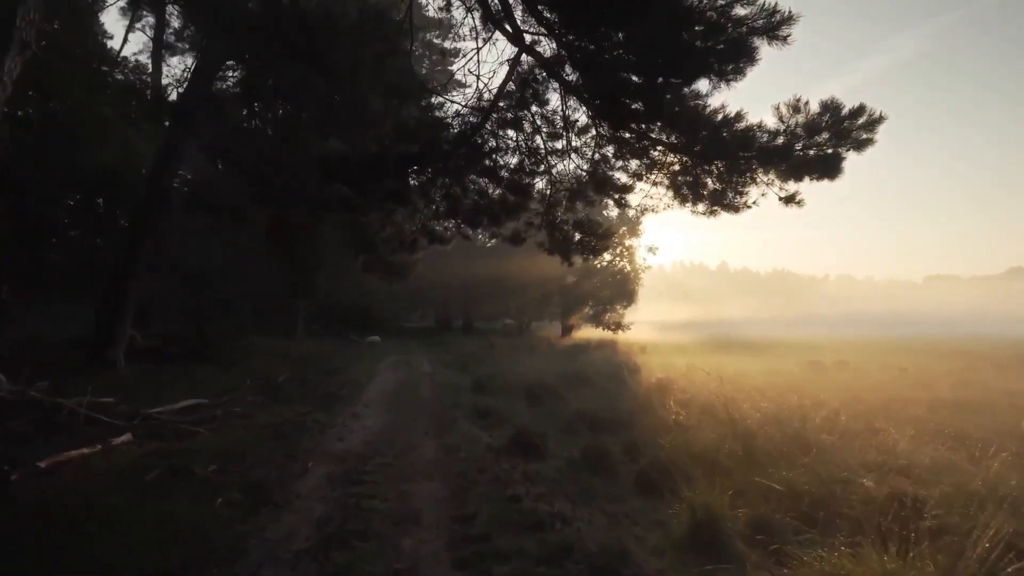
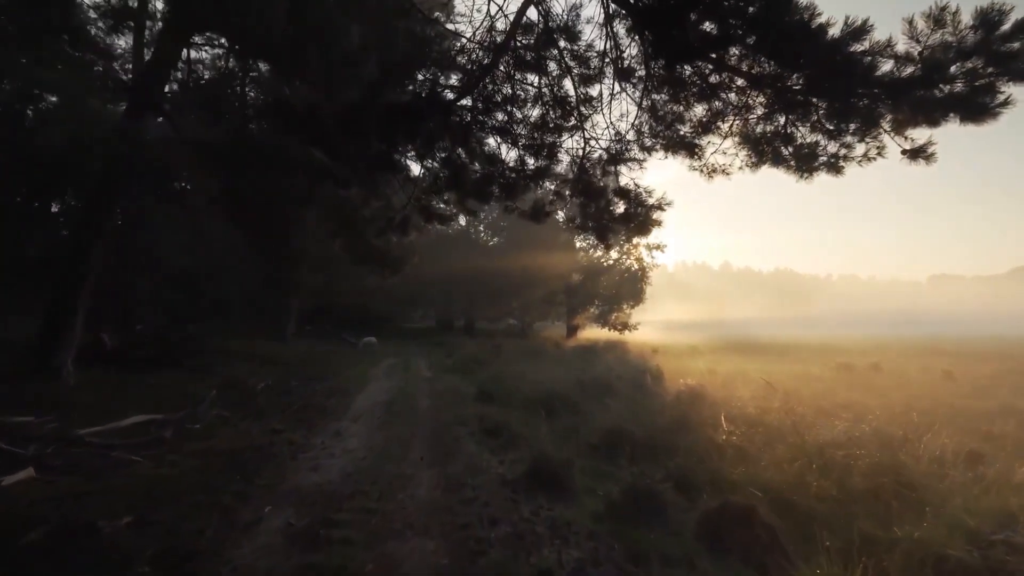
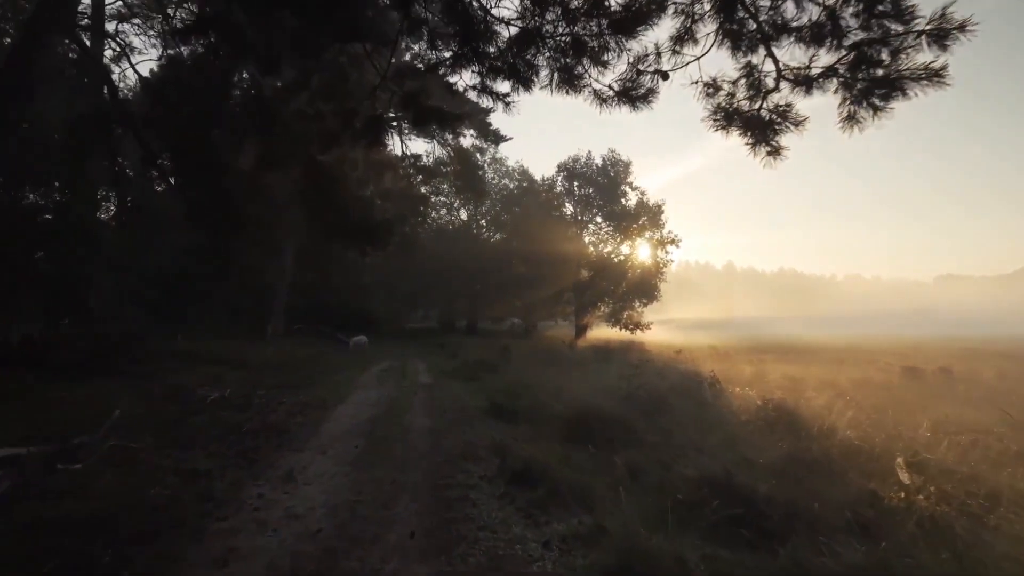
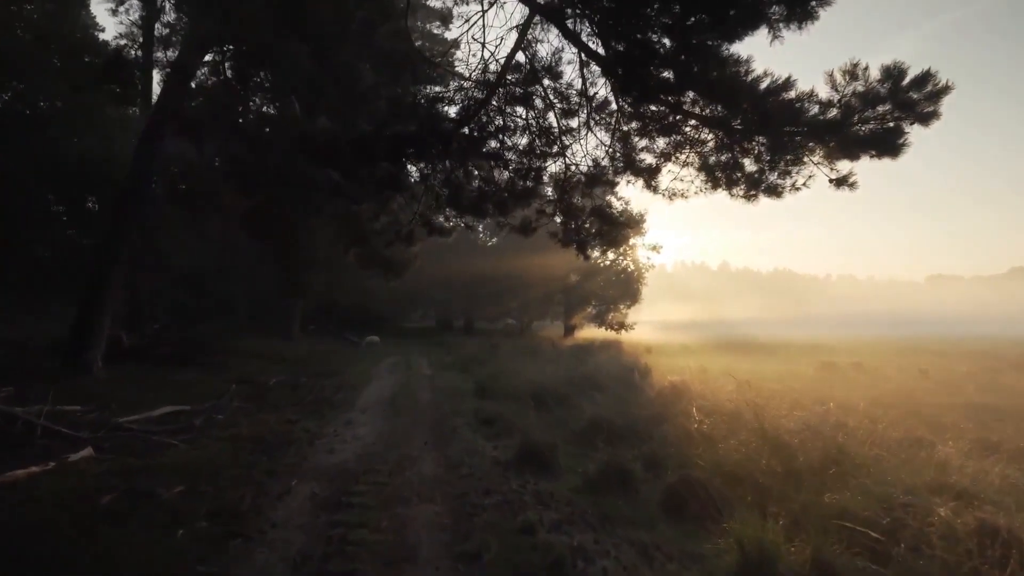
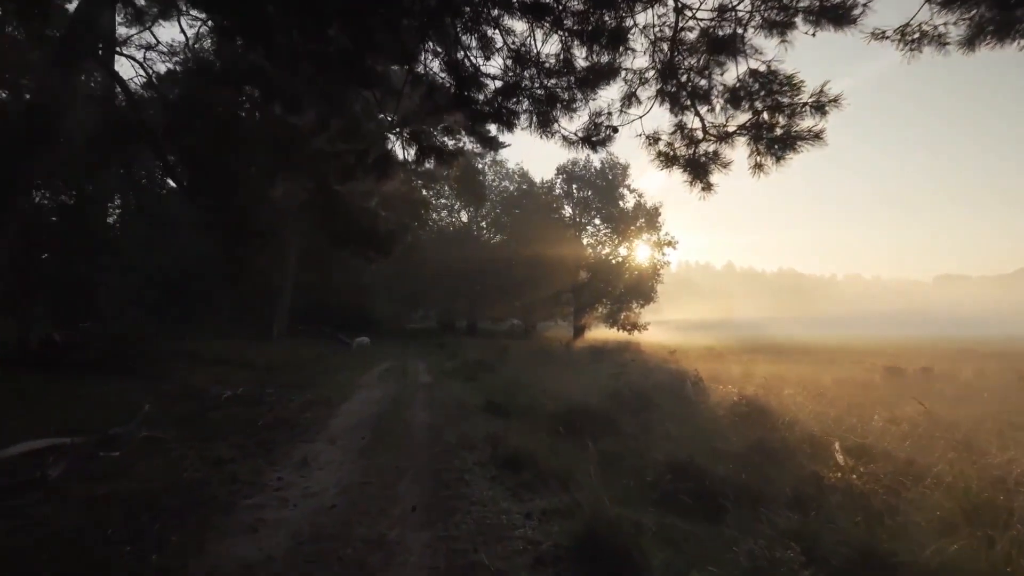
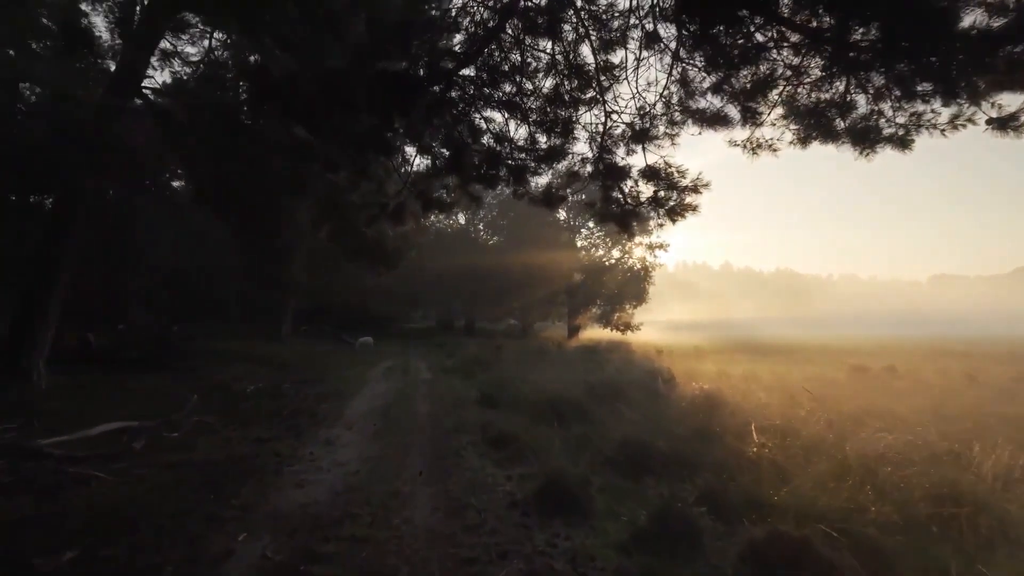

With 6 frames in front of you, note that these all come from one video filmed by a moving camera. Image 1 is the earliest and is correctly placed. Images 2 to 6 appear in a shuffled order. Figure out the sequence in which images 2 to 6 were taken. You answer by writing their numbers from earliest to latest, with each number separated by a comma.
4, 2, 6, 5, 3
